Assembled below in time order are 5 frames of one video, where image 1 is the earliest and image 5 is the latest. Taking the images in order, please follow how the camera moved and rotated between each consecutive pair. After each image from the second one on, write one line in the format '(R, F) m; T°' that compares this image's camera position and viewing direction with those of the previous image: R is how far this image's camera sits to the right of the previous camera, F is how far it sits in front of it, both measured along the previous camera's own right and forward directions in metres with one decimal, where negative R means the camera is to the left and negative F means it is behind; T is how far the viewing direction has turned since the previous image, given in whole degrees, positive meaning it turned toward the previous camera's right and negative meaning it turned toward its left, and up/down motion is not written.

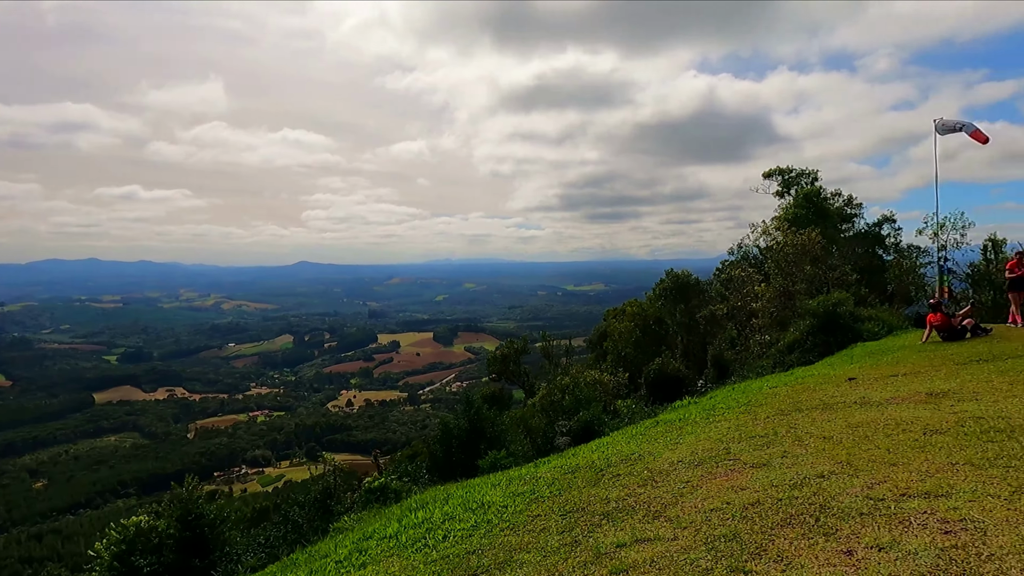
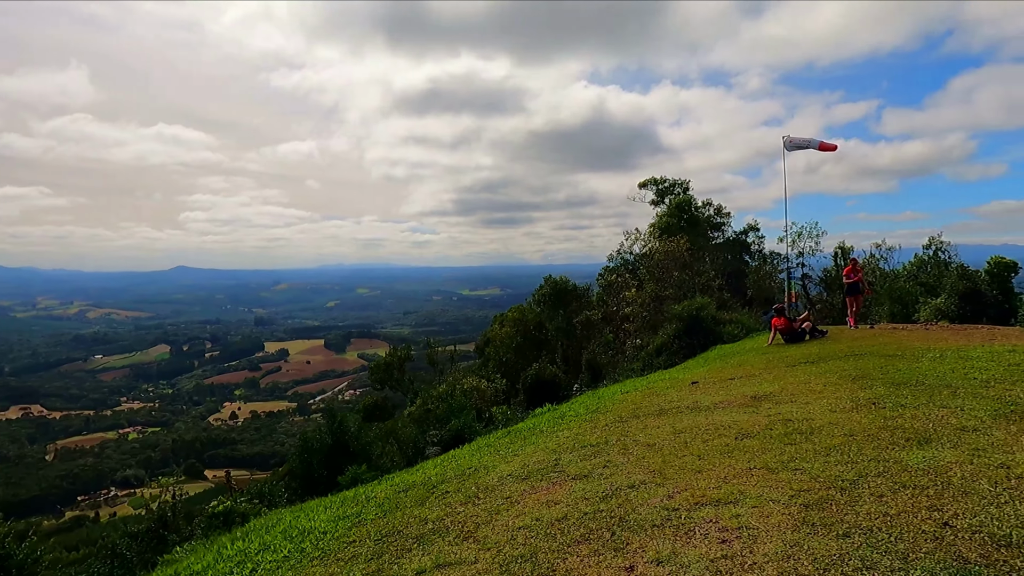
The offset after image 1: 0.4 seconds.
(+0.6, +0.1) m; +9°
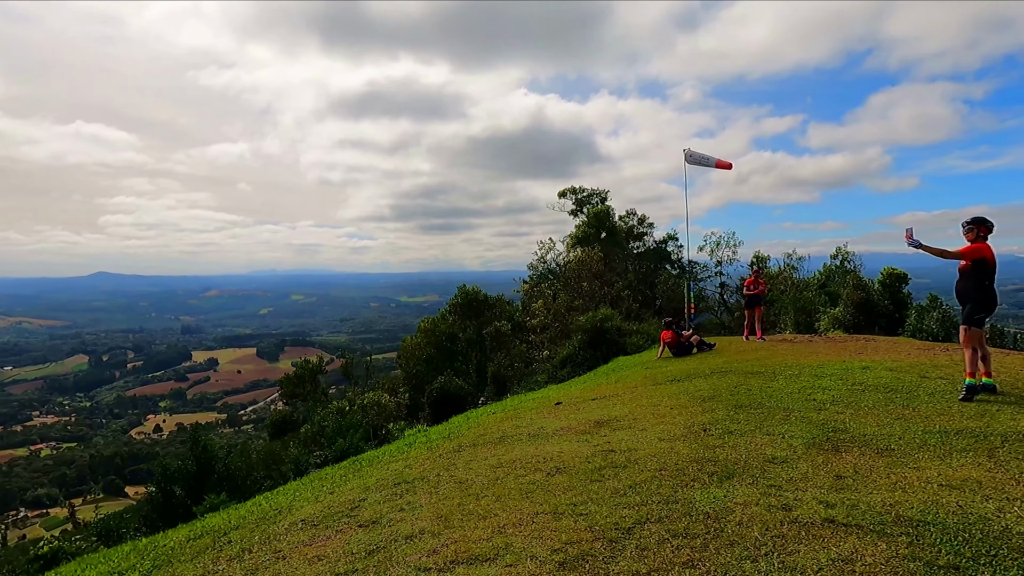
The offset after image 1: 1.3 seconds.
(+1.1, +0.4) m; +5°
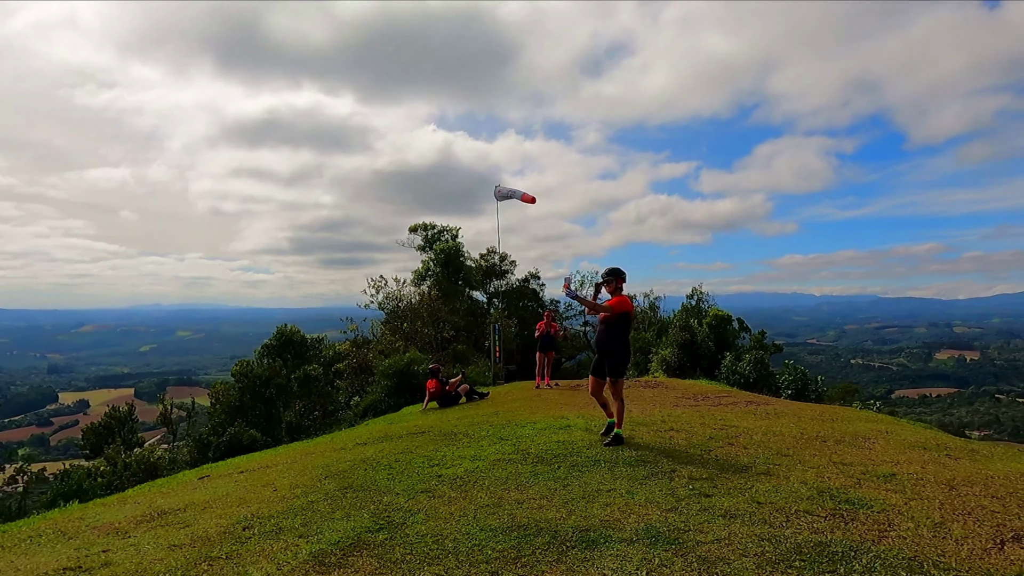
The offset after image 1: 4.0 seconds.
(+2.9, +1.0) m; +8°
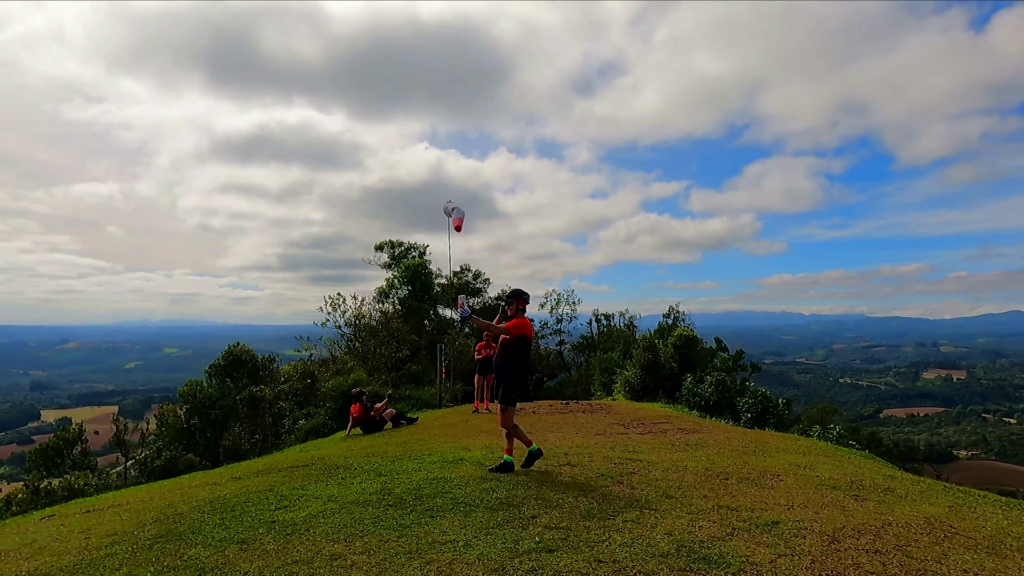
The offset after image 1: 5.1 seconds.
(+1.1, +0.6) m; +1°
